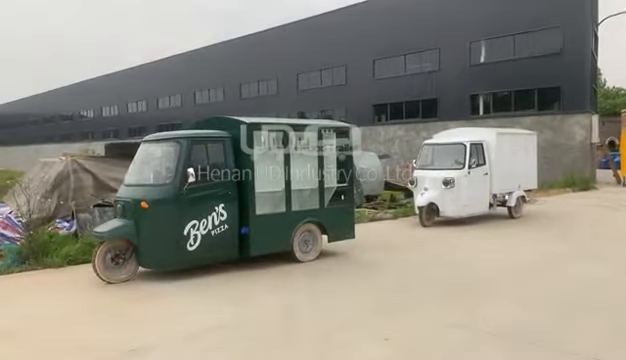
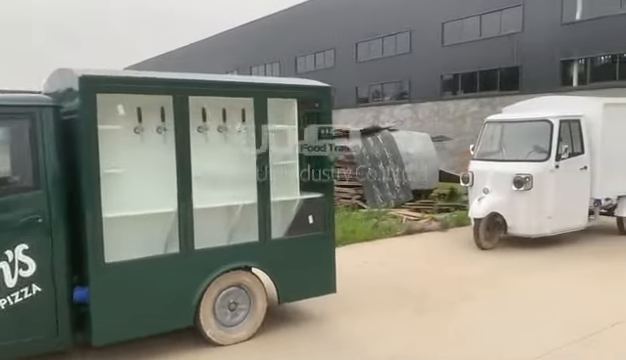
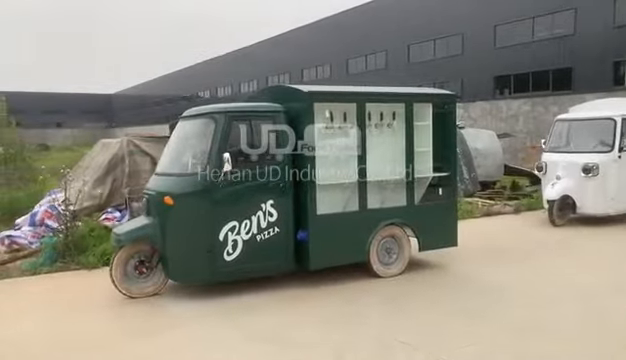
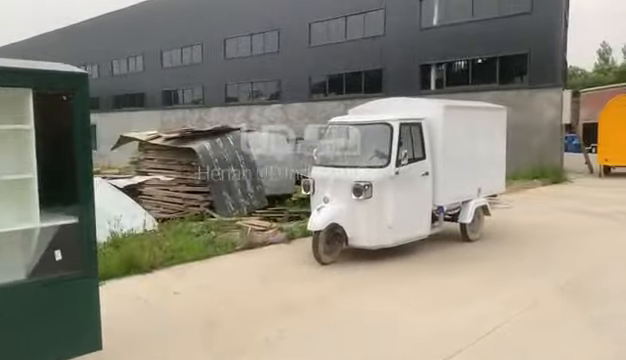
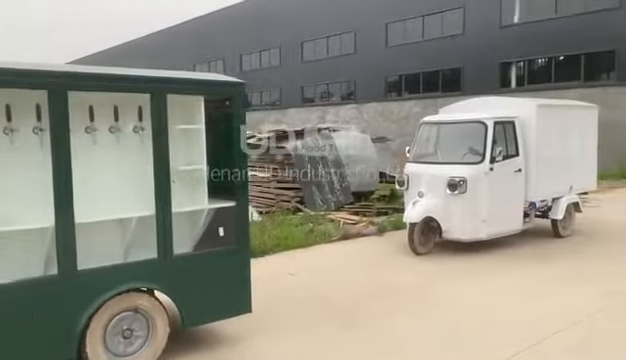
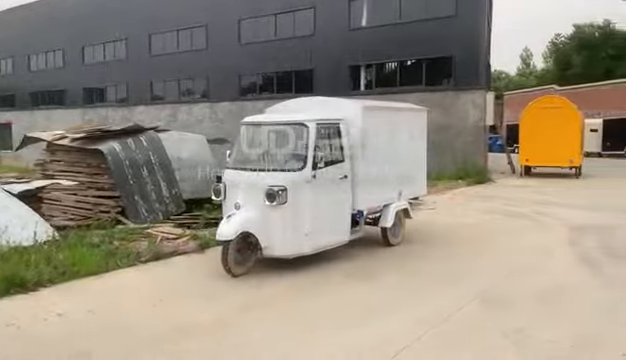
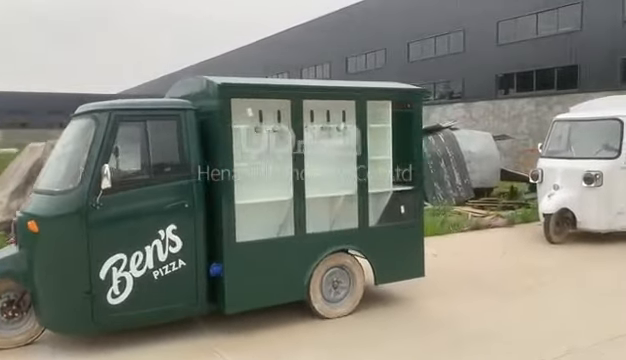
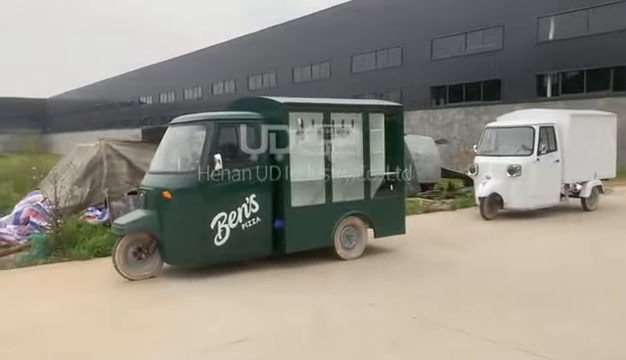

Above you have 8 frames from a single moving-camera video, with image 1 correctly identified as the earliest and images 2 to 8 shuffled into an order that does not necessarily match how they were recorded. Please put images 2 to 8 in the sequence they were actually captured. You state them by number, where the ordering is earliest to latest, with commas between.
8, 3, 7, 2, 5, 4, 6
